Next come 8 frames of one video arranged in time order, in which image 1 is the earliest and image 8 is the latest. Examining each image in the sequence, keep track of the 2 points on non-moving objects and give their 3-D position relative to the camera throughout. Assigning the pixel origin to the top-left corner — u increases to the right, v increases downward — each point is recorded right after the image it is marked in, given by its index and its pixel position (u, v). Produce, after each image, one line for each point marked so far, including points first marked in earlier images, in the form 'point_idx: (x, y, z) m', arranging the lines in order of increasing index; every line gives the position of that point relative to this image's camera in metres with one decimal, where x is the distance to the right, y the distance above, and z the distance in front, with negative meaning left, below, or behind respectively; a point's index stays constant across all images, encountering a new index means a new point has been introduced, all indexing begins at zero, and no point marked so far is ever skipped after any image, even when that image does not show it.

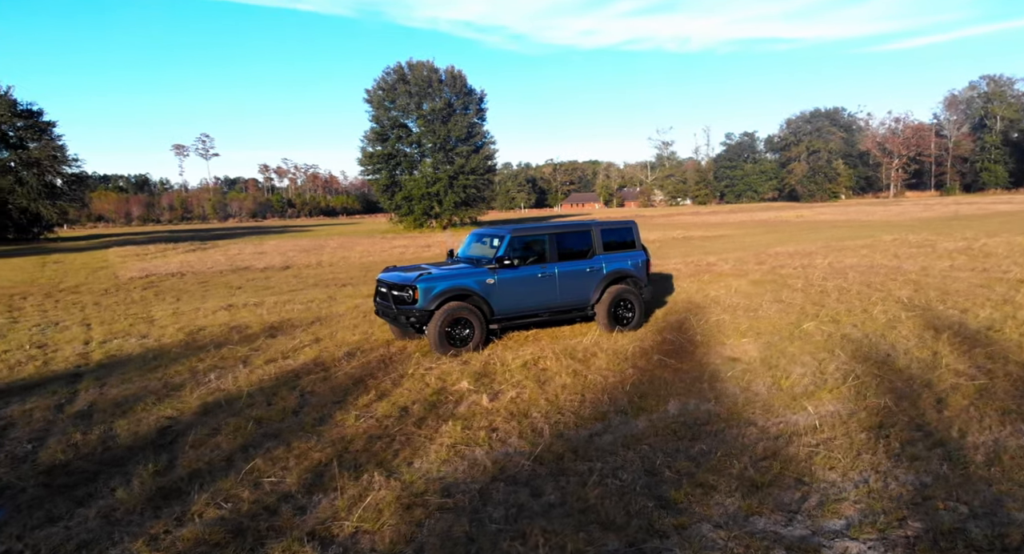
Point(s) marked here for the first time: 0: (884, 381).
0: (+3.2, -0.9, +5.9) m
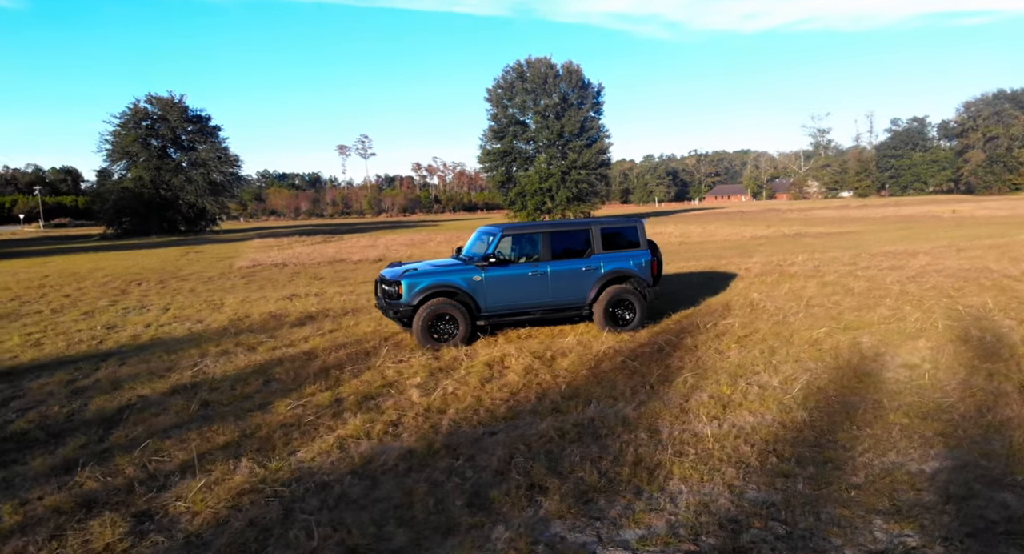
0: (+2.6, -0.9, +5.5) m
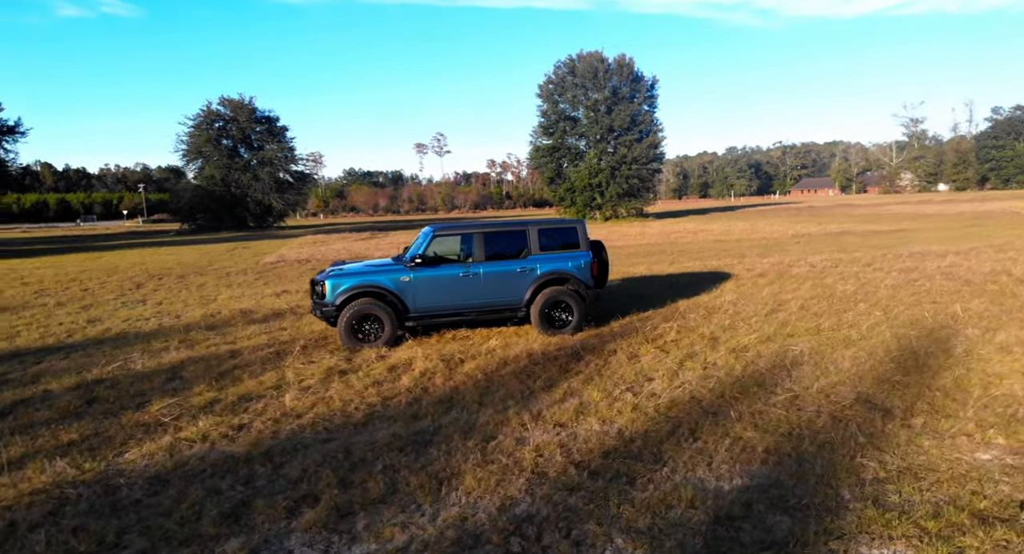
0: (+1.5, -1.0, +5.3) m
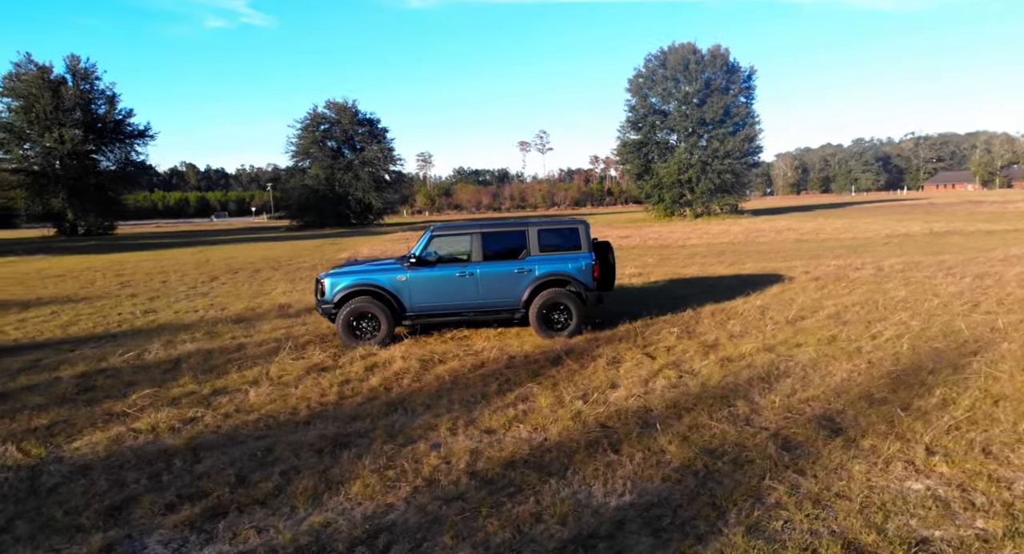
0: (+1.1, -1.0, +5.1) m
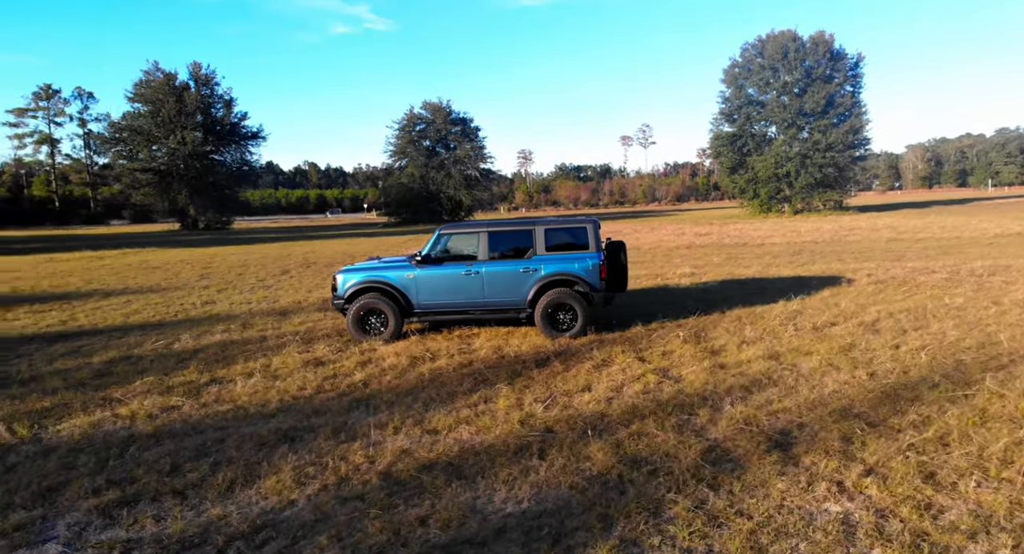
0: (+0.7, -1.1, +5.0) m
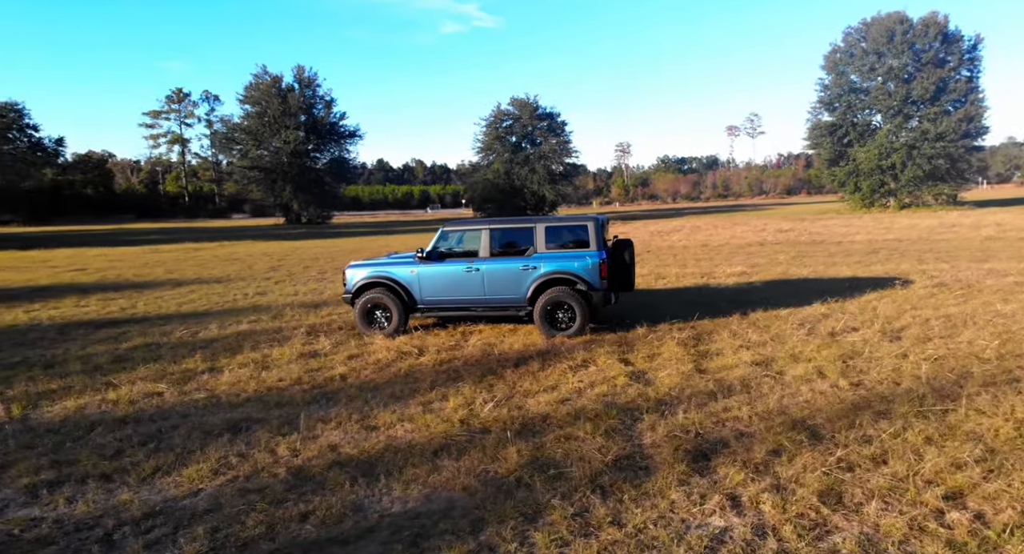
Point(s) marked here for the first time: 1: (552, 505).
0: (+0.2, -1.1, +5.0) m
1: (+0.2, -1.2, +3.6) m
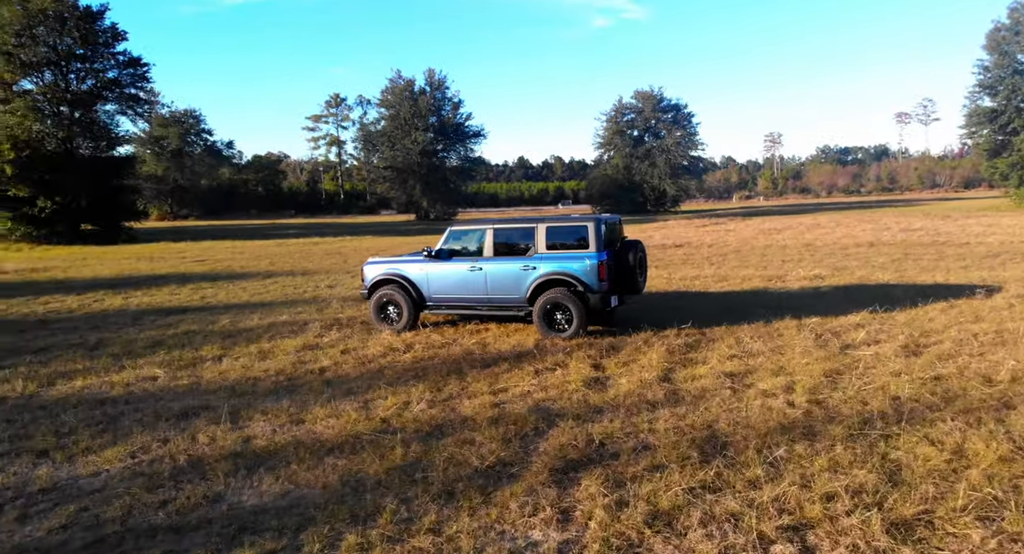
0: (-0.4, -1.1, +5.0) m
1: (-0.6, -1.2, +3.7) m
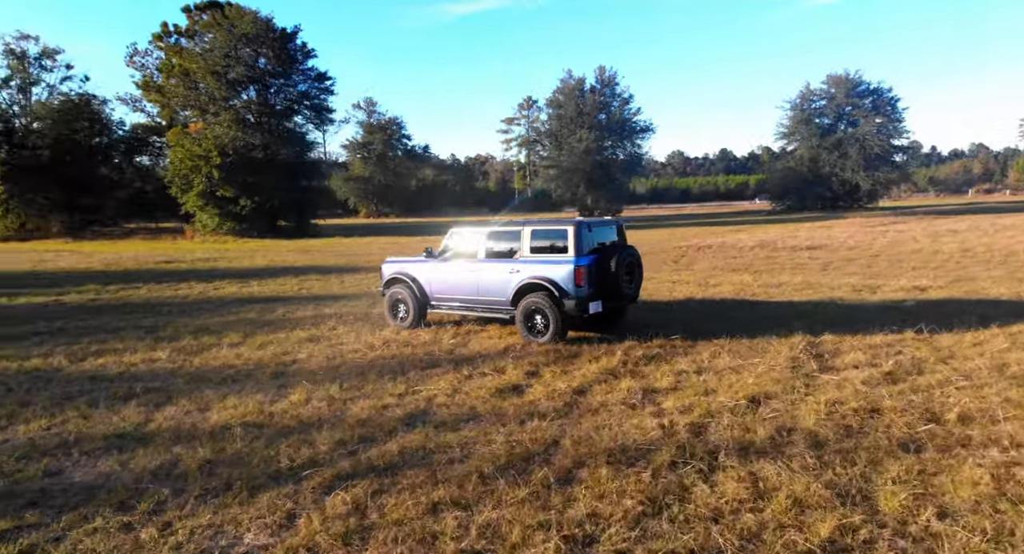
0: (-1.5, -1.1, +5.3) m
1: (-2.0, -1.3, +4.1) m
